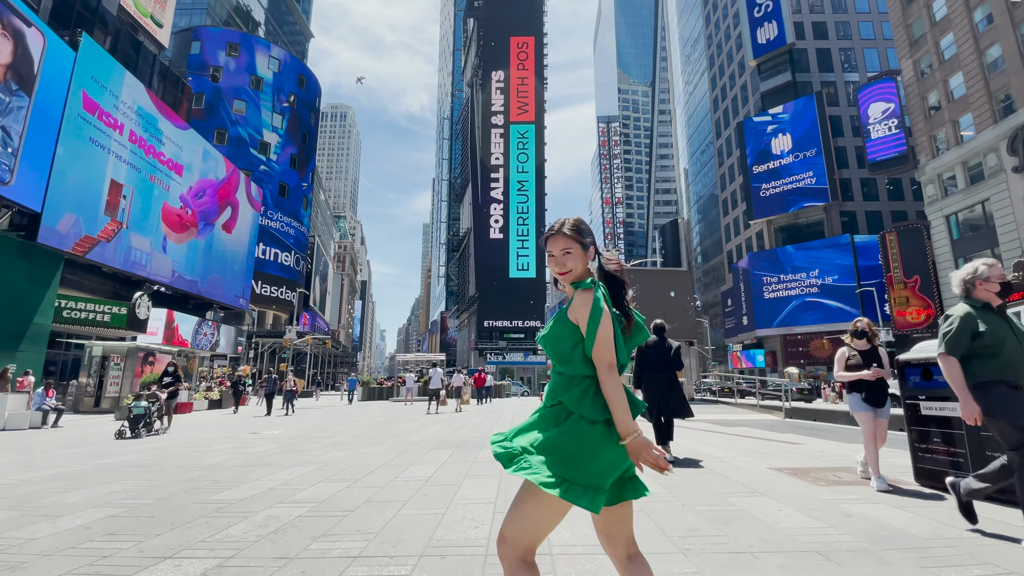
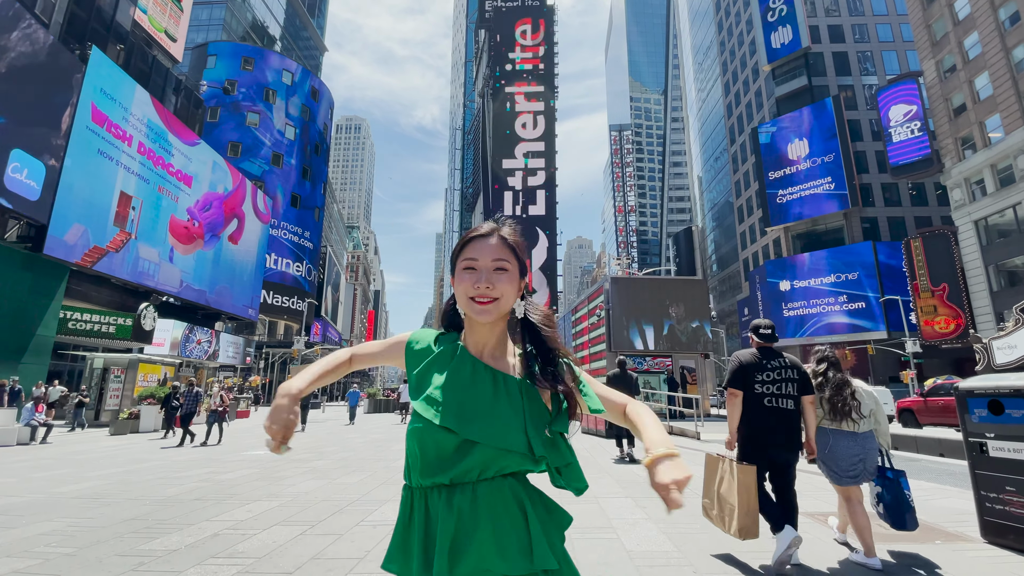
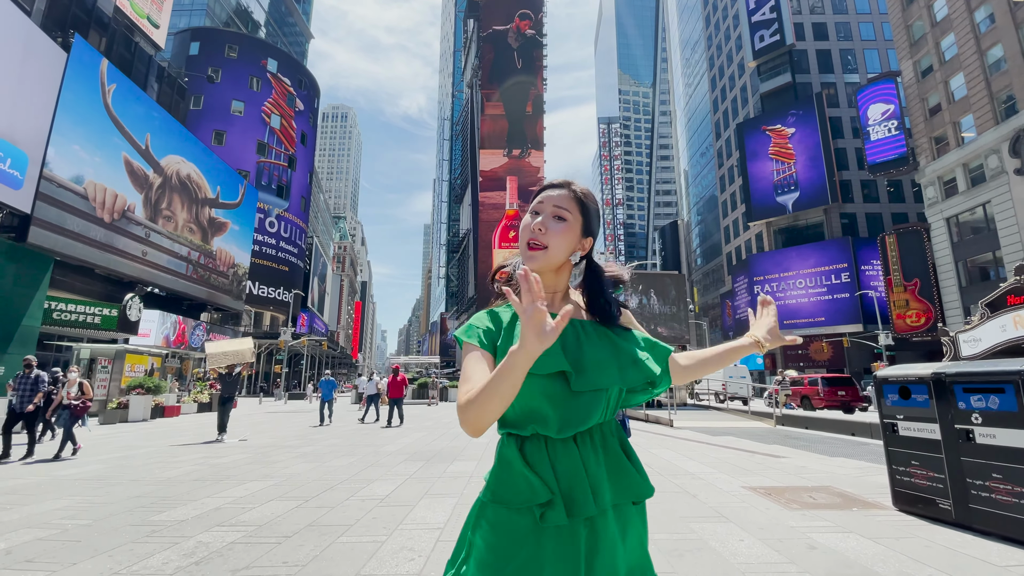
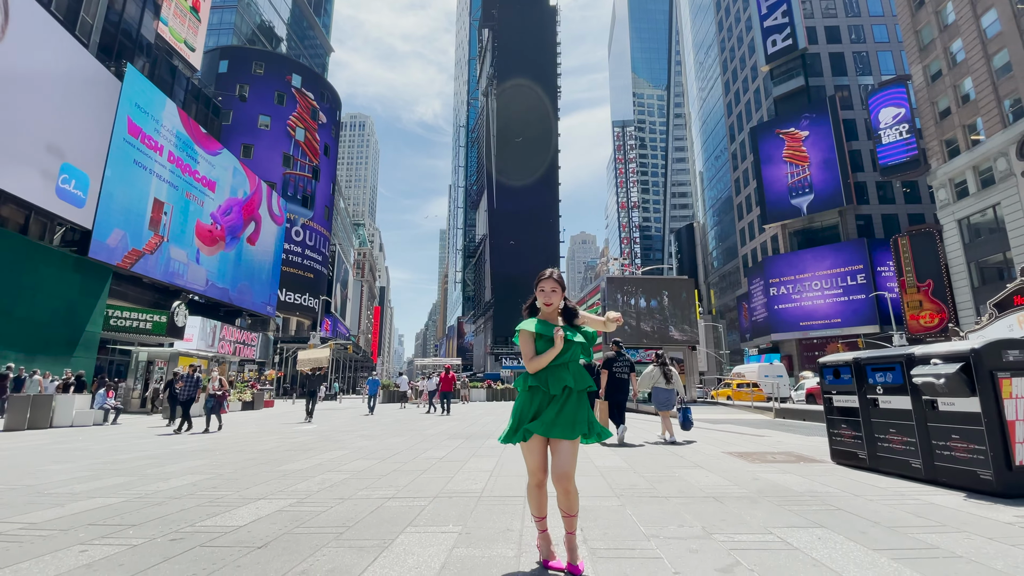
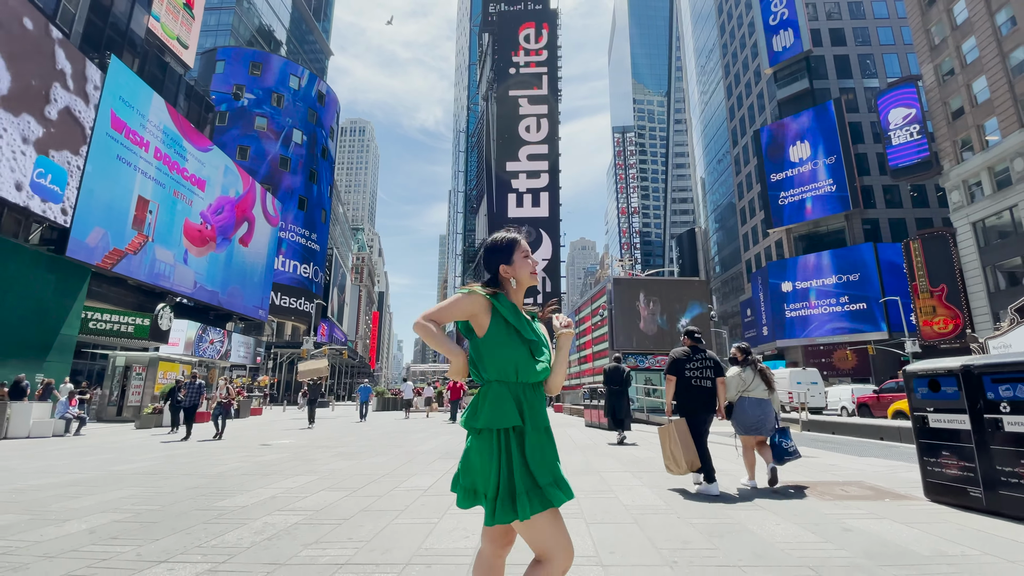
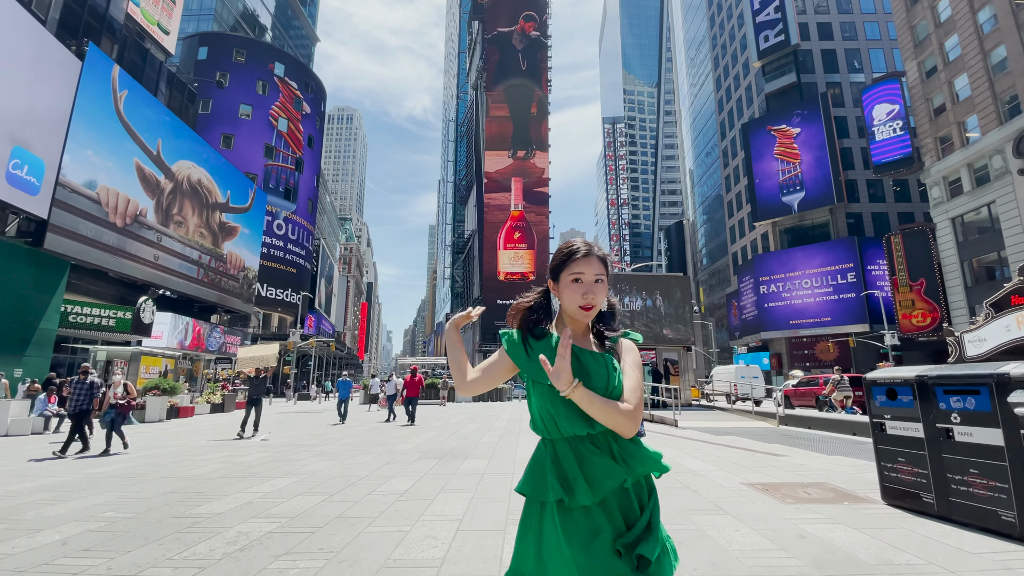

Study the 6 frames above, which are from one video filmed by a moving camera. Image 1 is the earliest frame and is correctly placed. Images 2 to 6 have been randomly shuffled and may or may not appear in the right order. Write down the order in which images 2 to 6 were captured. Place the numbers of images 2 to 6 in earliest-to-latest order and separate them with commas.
2, 5, 4, 6, 3
